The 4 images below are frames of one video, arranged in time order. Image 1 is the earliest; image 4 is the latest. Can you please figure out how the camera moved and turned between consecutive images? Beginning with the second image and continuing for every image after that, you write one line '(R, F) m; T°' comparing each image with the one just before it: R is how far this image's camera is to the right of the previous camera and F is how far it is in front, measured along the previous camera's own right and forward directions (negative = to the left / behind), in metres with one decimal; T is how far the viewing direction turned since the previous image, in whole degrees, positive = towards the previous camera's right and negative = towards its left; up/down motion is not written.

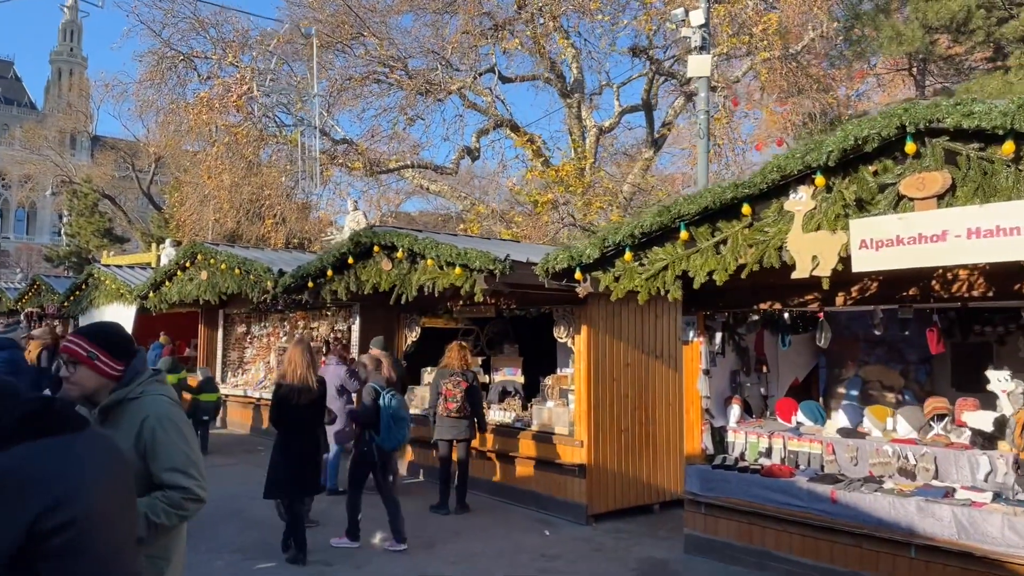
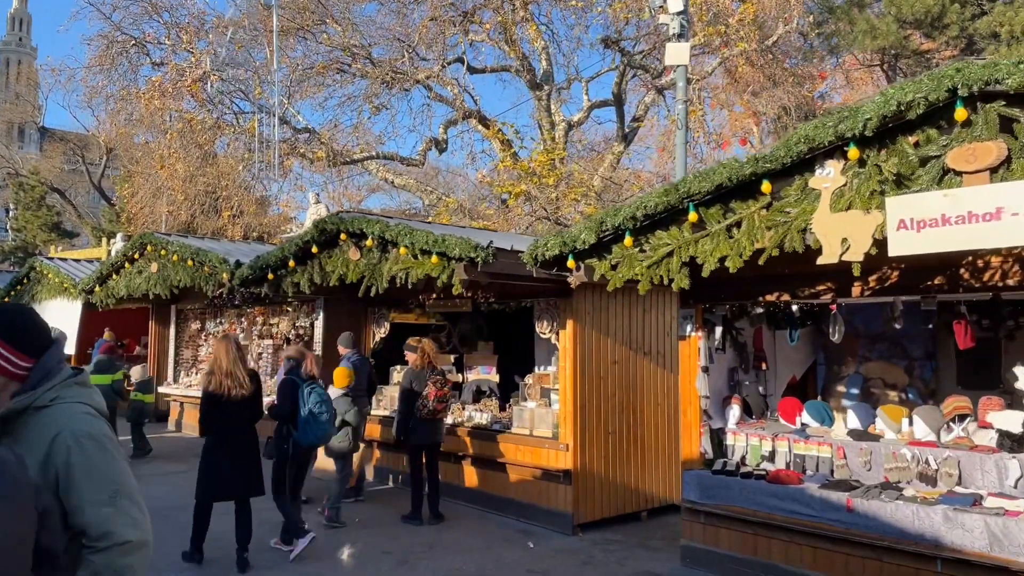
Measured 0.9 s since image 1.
(-0.2, +0.6) m; +3°
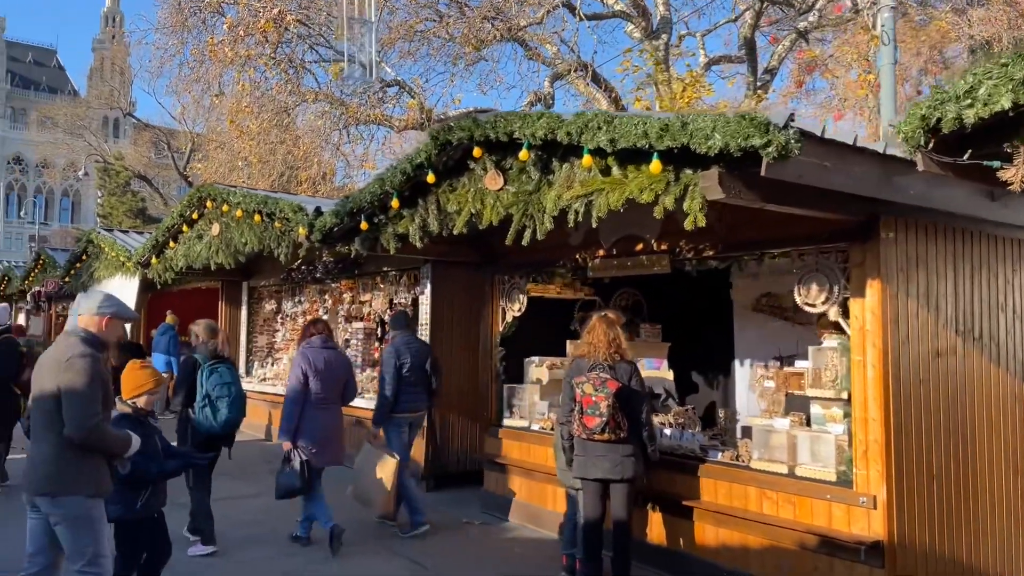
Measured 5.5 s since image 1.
(-1.0, +2.9) m; -6°
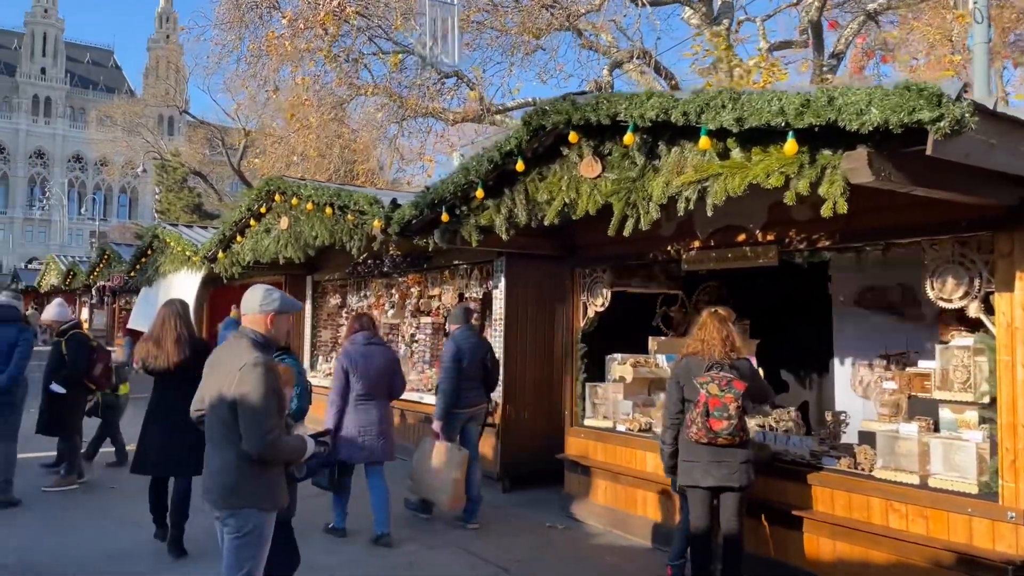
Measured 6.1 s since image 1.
(-0.3, +0.3) m; -3°
